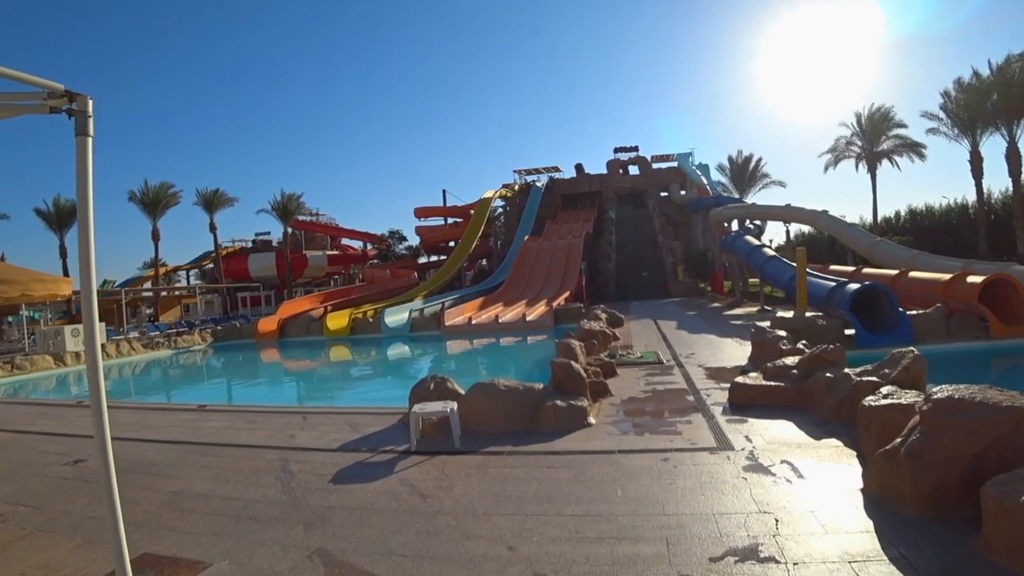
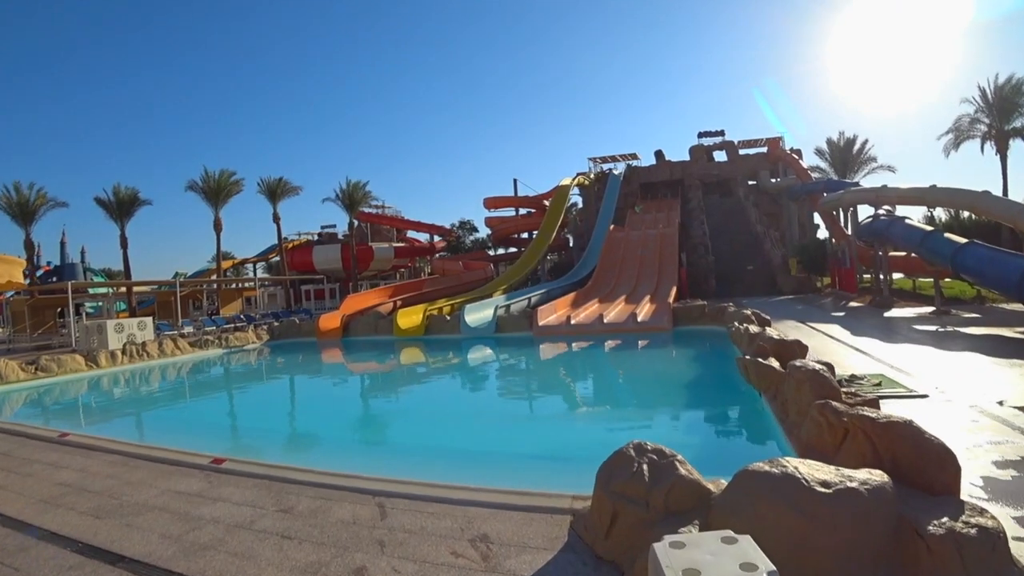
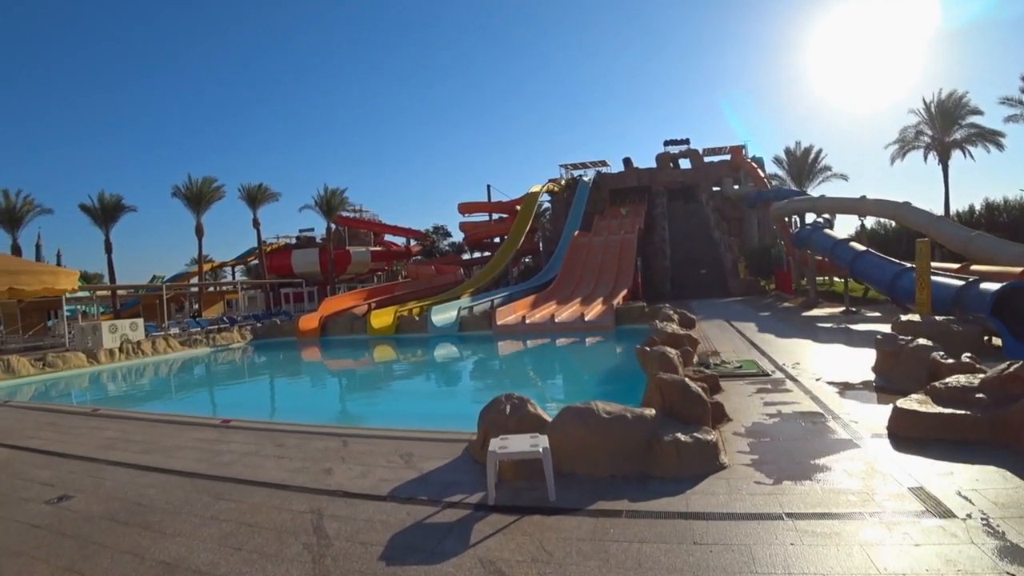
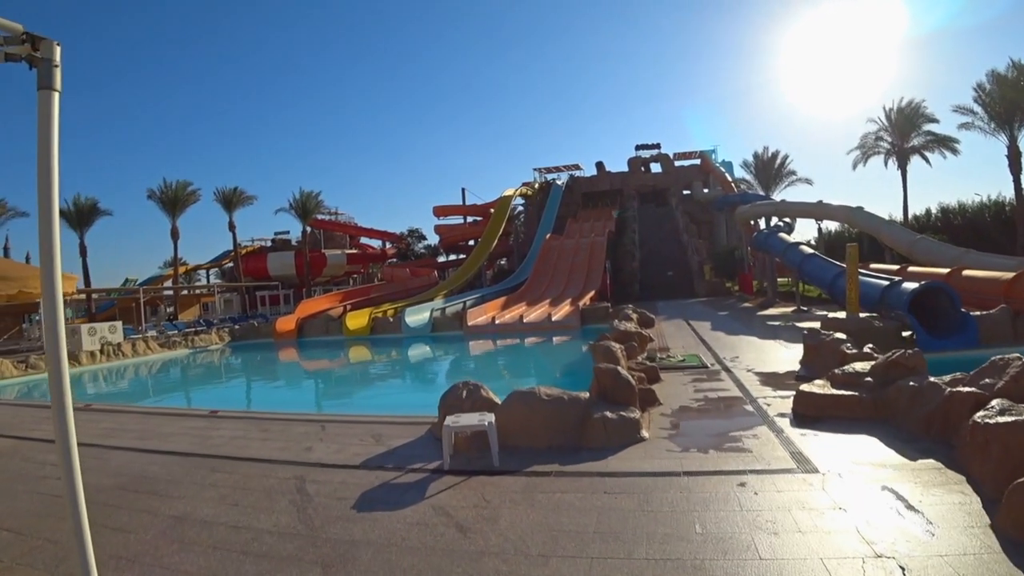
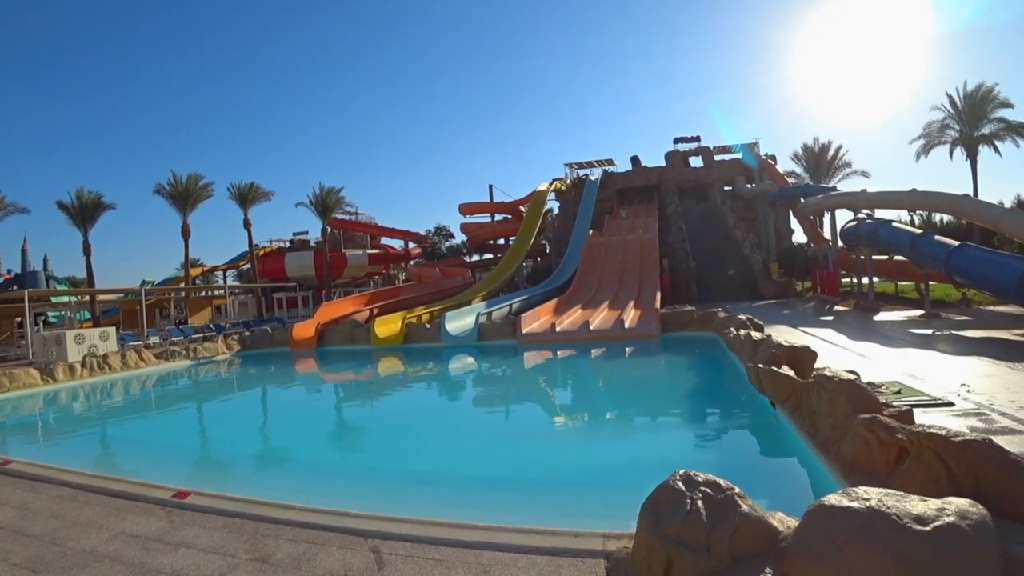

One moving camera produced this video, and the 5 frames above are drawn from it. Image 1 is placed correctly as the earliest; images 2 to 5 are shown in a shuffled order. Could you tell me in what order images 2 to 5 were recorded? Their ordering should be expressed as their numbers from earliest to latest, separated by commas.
4, 3, 2, 5
